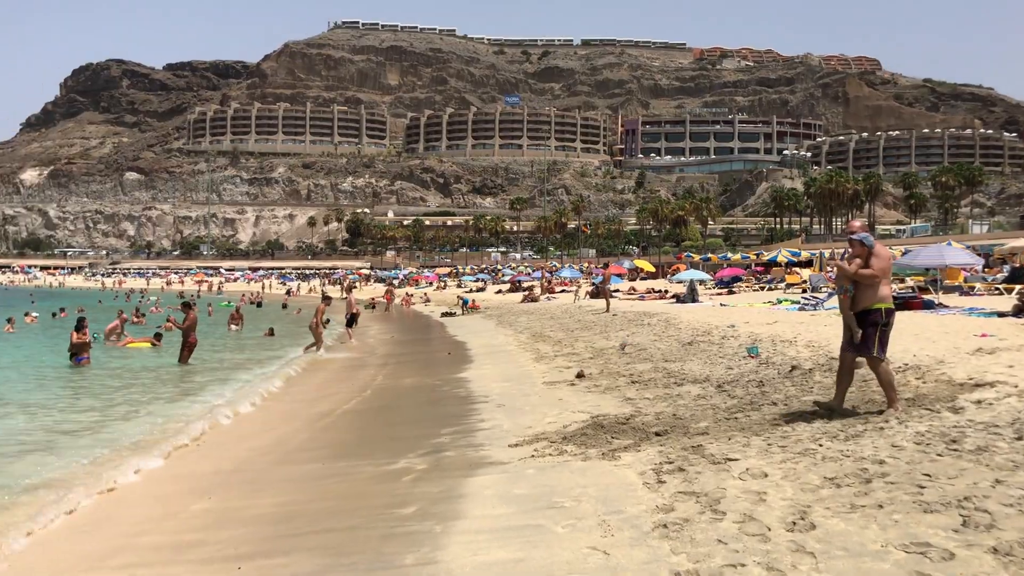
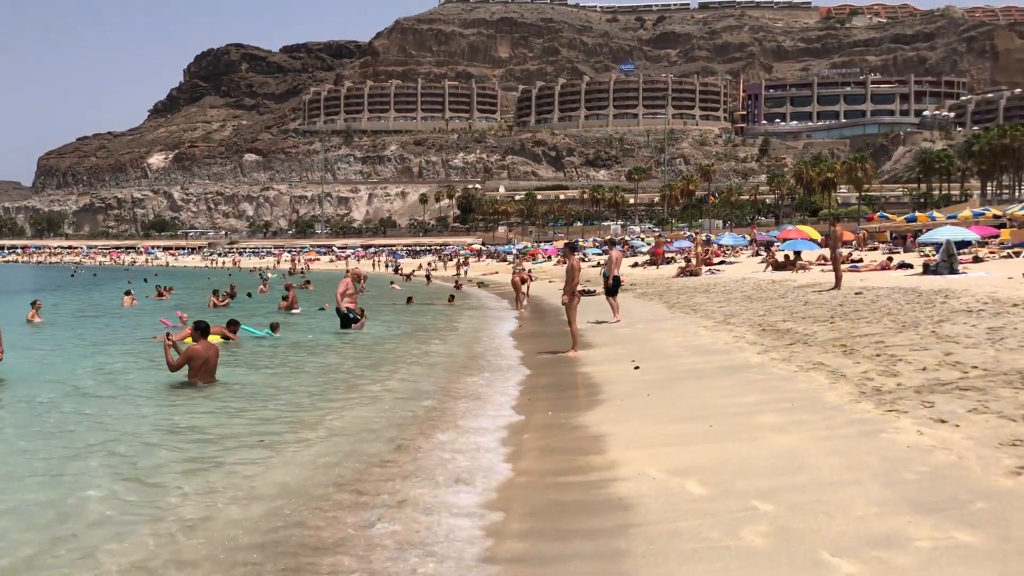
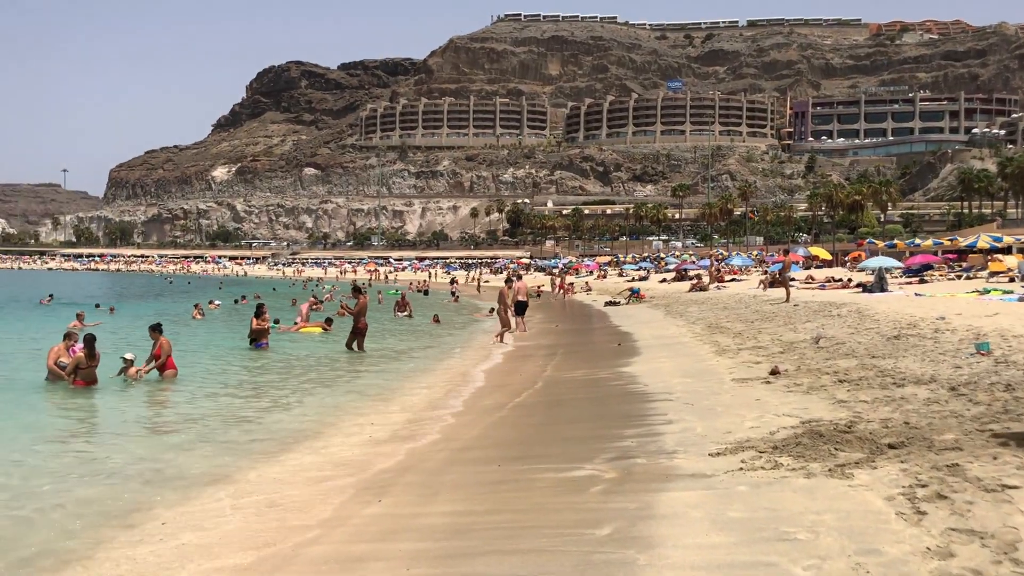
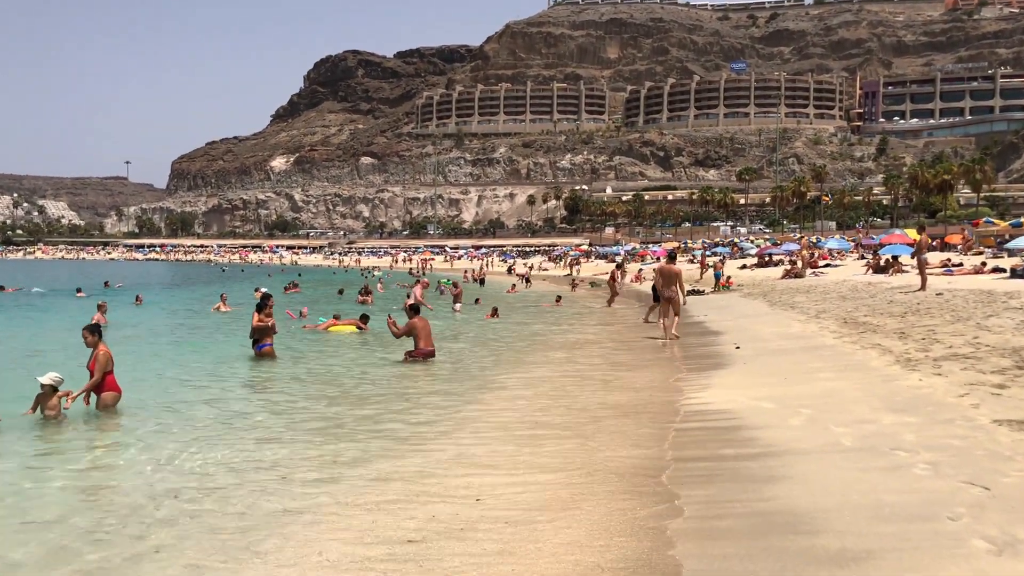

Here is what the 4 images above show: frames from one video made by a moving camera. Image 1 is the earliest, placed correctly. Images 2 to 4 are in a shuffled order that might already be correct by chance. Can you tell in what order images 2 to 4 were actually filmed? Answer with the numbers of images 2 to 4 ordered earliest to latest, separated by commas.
3, 4, 2
